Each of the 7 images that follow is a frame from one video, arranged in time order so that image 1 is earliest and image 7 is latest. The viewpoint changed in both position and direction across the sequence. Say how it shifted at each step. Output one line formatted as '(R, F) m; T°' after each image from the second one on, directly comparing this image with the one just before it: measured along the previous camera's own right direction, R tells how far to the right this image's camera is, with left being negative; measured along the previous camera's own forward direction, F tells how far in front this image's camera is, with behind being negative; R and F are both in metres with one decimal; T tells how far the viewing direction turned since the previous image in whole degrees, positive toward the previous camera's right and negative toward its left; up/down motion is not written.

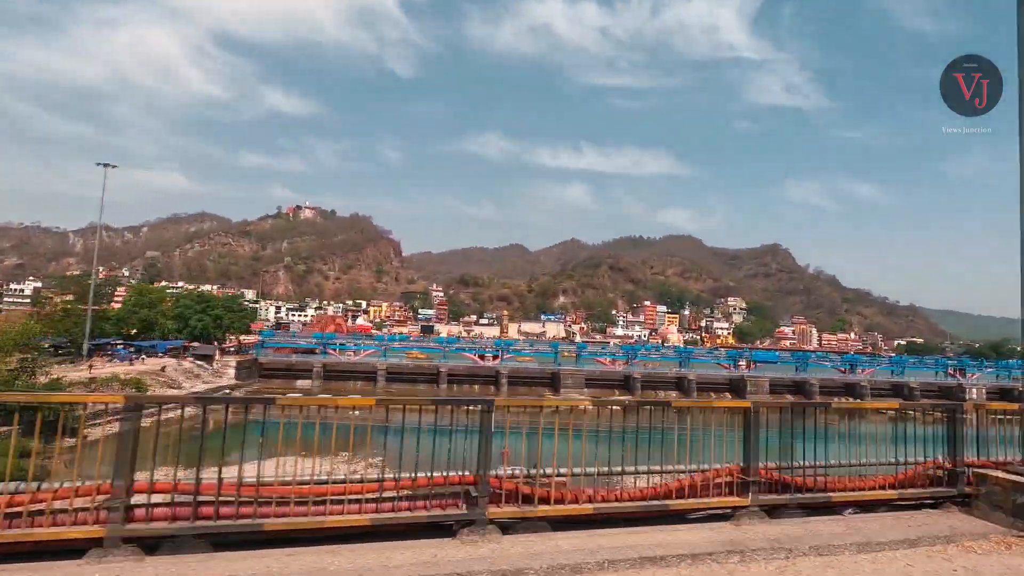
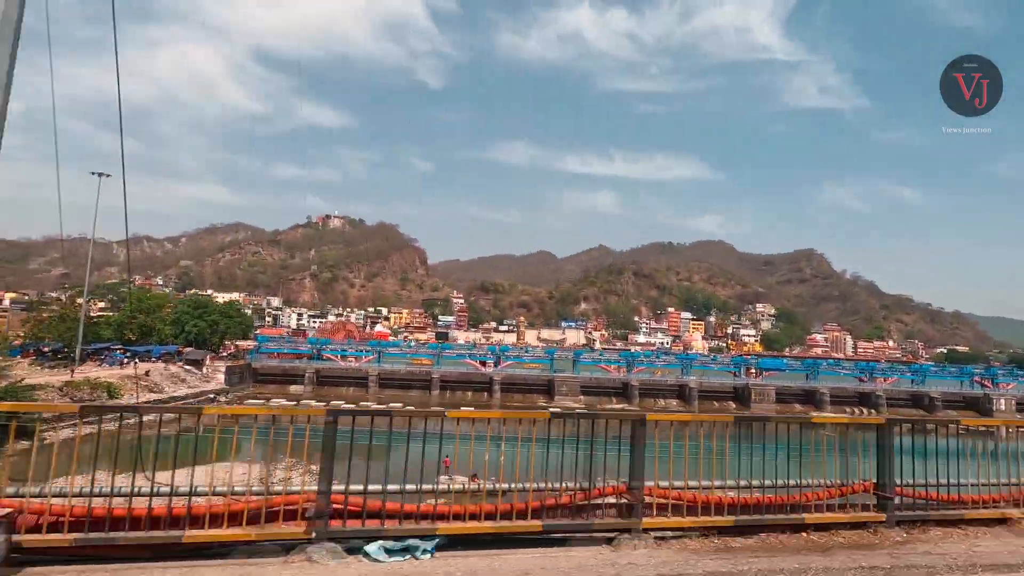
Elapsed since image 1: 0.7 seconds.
(+1.9, +0.6) m; -3°
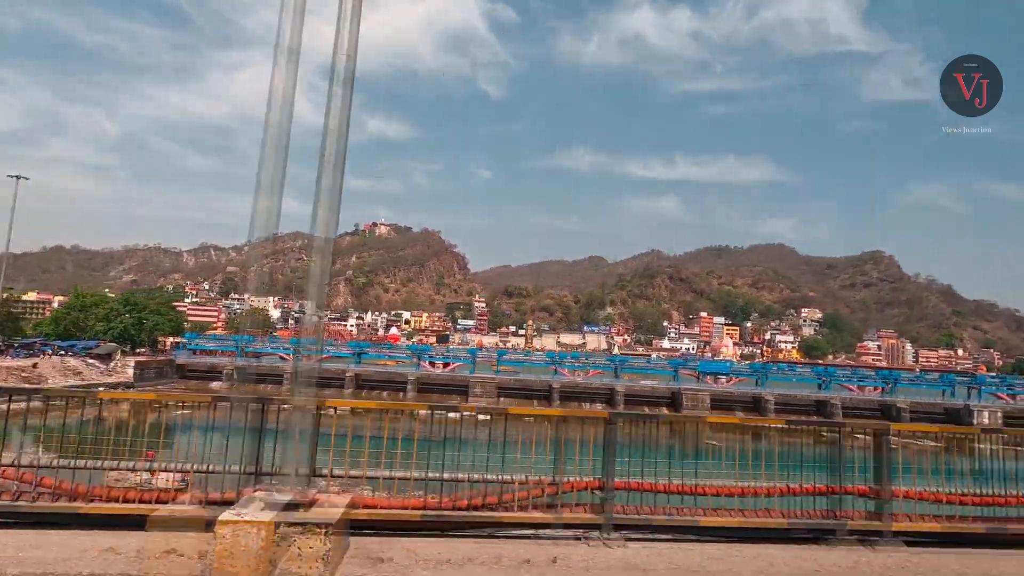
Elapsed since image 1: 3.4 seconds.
(+7.3, +1.6) m; -7°
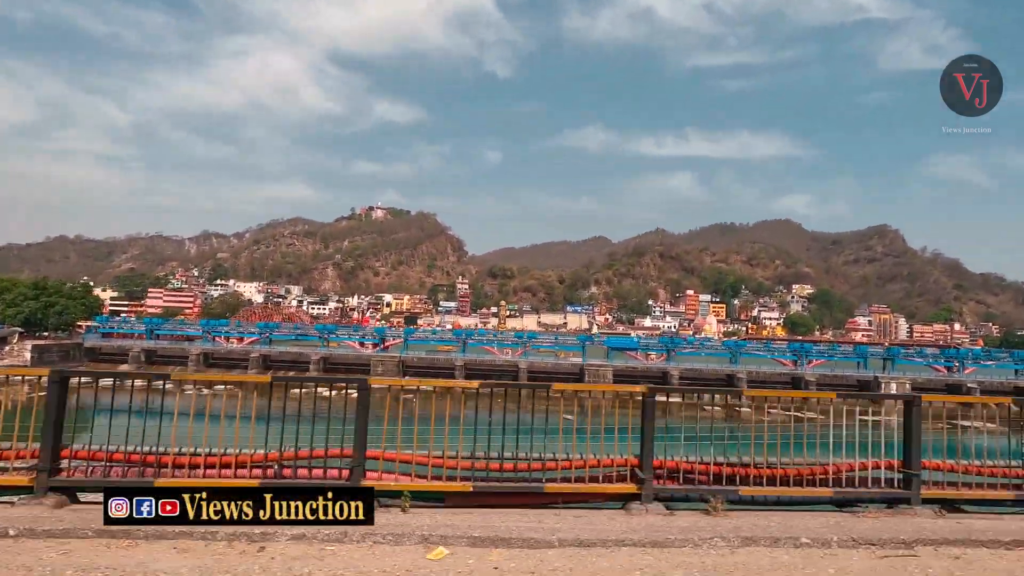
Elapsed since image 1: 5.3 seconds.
(+5.3, +0.6) m; -2°
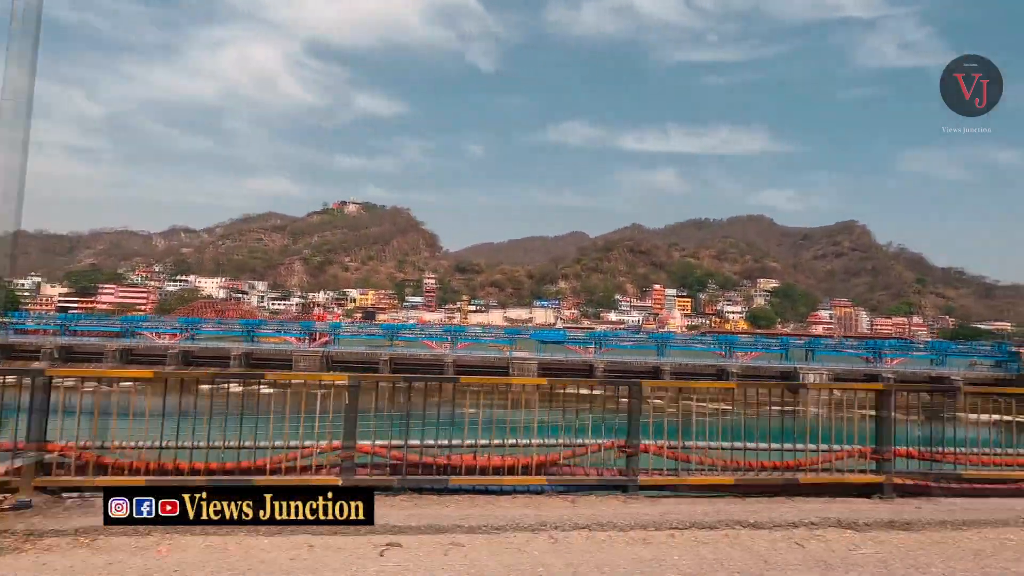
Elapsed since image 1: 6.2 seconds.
(+2.6, +0.3) m; +2°
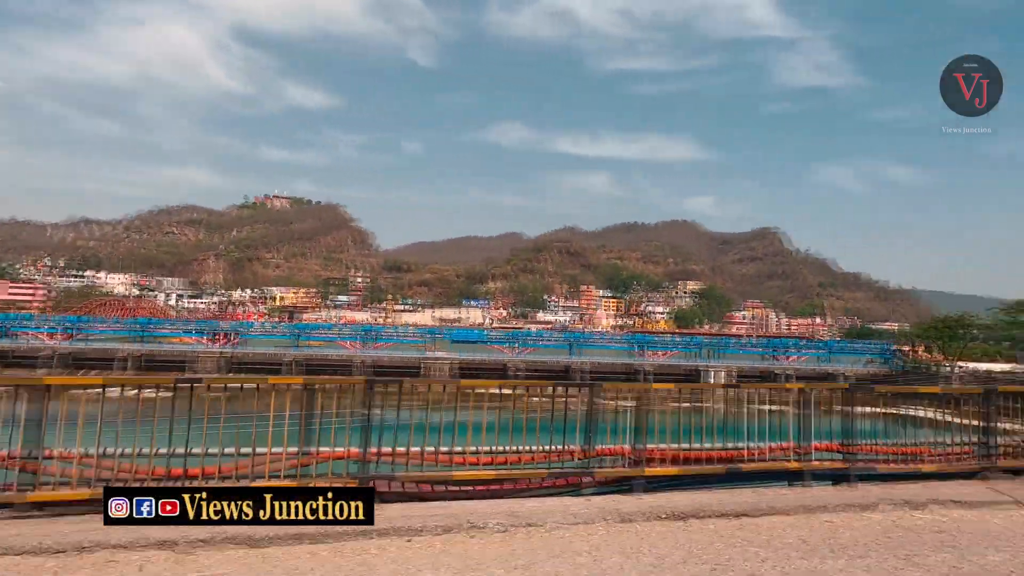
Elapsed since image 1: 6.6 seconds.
(+0.9, +0.3) m; +6°
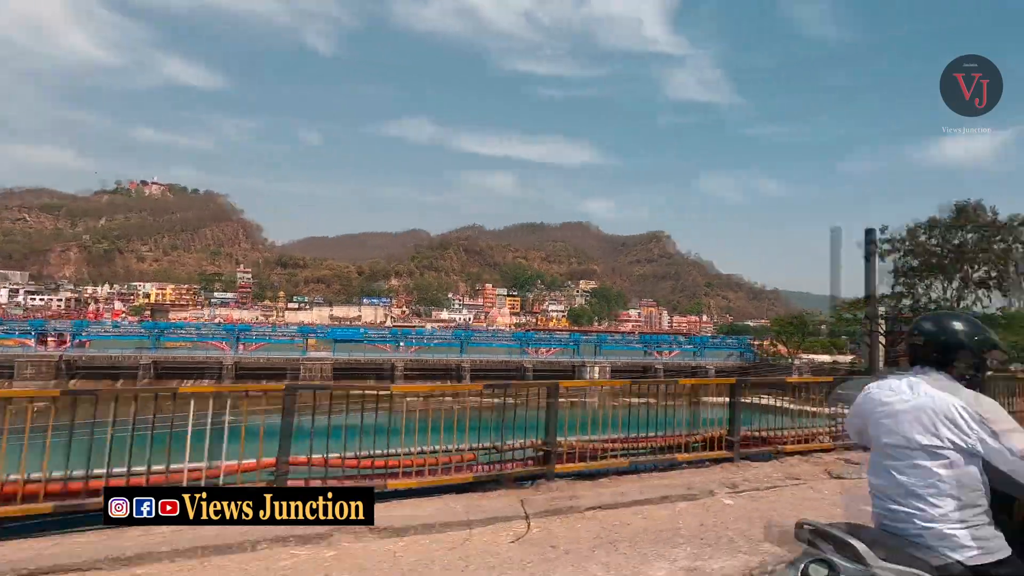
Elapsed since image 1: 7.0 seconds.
(+0.9, +0.4) m; +9°
